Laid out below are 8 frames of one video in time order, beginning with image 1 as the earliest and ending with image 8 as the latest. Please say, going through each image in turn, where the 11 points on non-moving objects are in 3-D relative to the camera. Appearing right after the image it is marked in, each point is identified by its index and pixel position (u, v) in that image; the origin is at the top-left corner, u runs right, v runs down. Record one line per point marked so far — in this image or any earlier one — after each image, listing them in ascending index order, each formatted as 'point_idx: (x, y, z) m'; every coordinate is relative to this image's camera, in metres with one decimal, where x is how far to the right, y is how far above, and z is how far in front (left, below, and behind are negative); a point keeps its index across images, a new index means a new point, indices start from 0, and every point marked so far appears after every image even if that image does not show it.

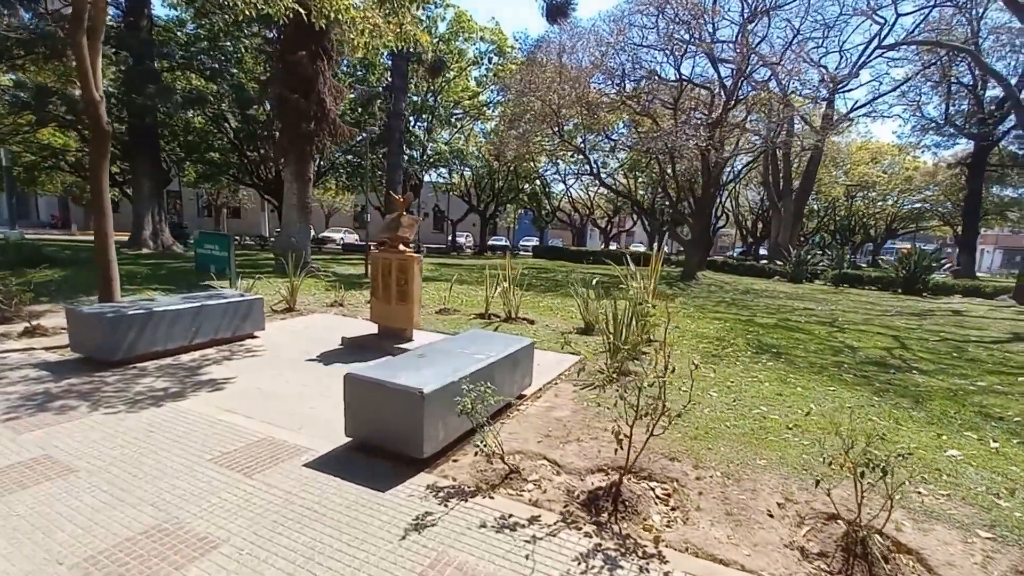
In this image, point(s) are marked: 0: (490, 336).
0: (-0.2, -0.4, +4.0) m
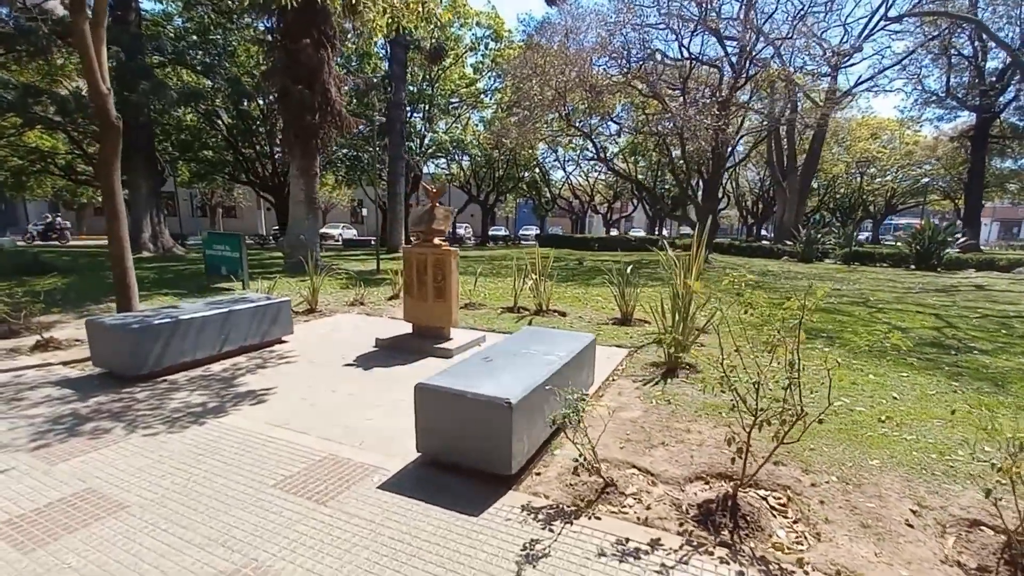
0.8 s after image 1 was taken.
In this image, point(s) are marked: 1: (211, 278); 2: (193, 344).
0: (+0.3, -0.3, +3.7) m
1: (-5.6, +0.2, +9.1) m
2: (-2.8, -0.5, +4.3) m
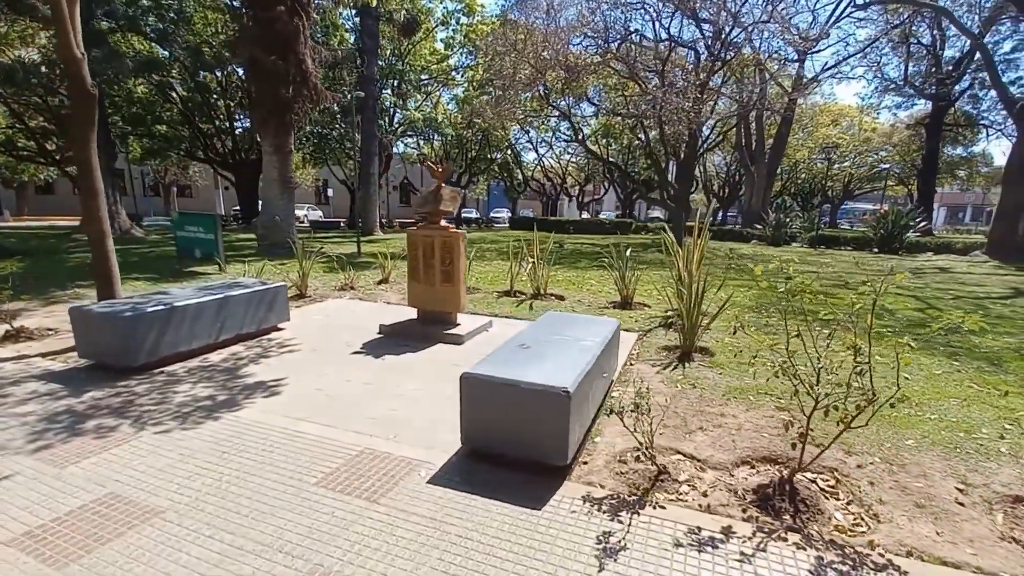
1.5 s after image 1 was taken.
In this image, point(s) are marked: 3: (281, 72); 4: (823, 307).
0: (+0.4, -0.2, +3.7) m
1: (-5.8, +0.4, +8.5) m
2: (-2.6, -0.4, +4.0) m
3: (-4.5, +4.3, +9.6) m
4: (+4.2, -0.2, +6.5) m
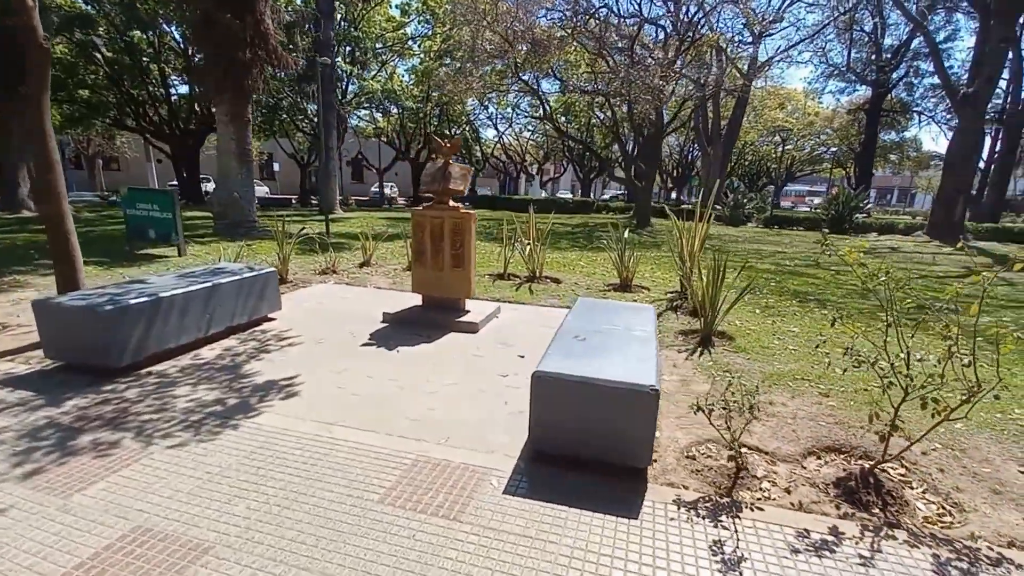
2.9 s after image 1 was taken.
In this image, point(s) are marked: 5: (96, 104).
0: (+0.7, -0.1, +3.5) m
1: (-6.0, +0.7, +7.7) m
2: (-2.4, -0.3, +3.5) m
3: (-4.9, +4.6, +8.7) m
4: (+4.1, 0.0, +6.7) m
5: (-14.5, +6.5, +17.3) m
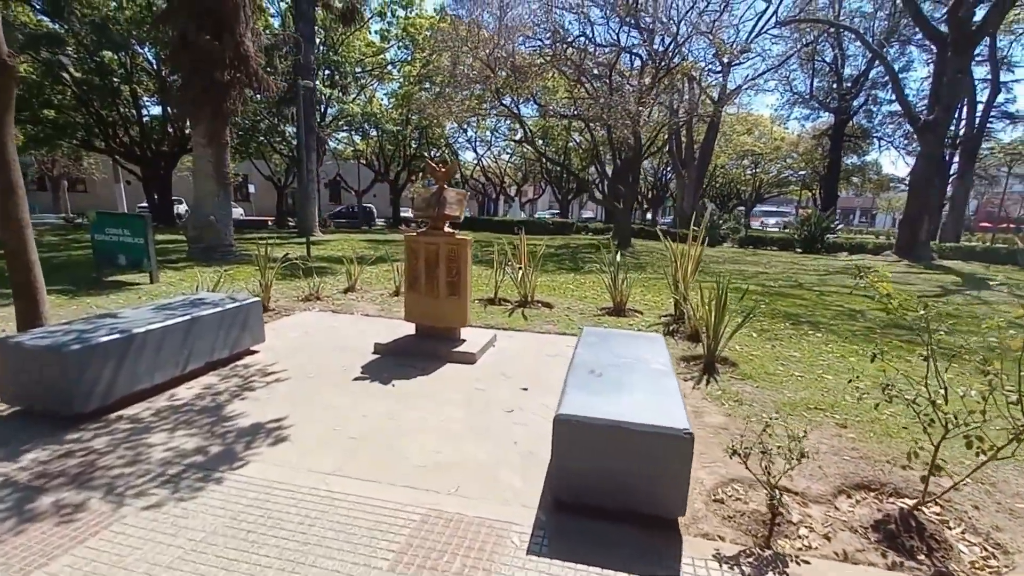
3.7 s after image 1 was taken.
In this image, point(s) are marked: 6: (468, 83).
0: (+0.7, -0.3, +3.3) m
1: (-6.2, +0.2, +7.3) m
2: (-2.4, -0.5, +3.2) m
3: (-5.2, +4.1, +8.5) m
4: (+4.0, -0.3, +6.7) m
5: (-15.2, +5.6, +16.7) m
6: (-1.8, +6.6, +16.1) m
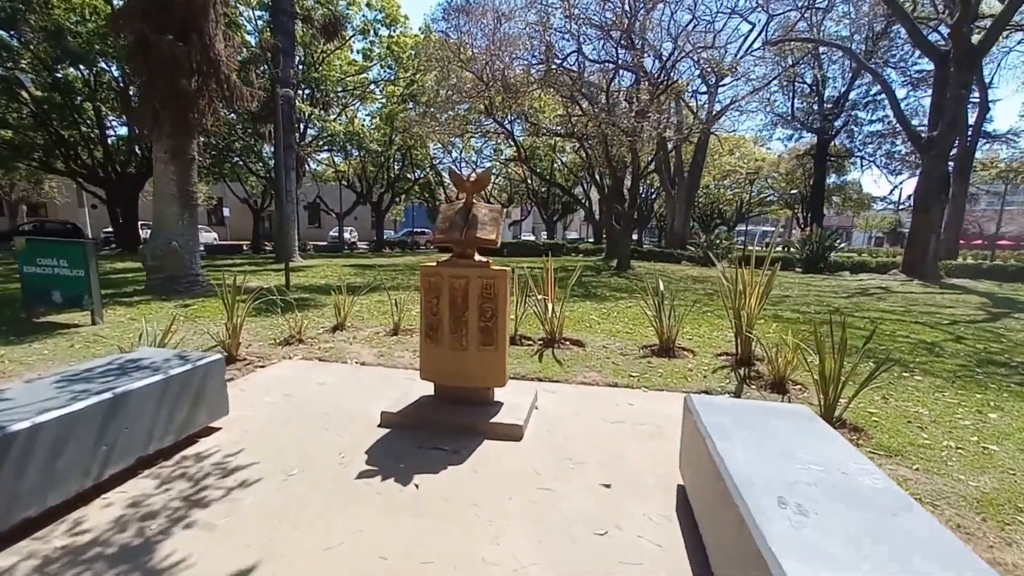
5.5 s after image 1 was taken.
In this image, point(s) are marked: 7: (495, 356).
0: (+1.1, -0.6, +2.3) m
1: (-5.9, -0.3, +6.0) m
2: (-2.0, -0.8, +2.1) m
3: (-5.0, +3.5, +7.4) m
4: (+4.2, -0.6, +5.8) m
5: (-15.4, +4.6, +15.3) m
6: (-2.0, +5.7, +15.3) m
7: (-0.1, -0.4, +3.2) m
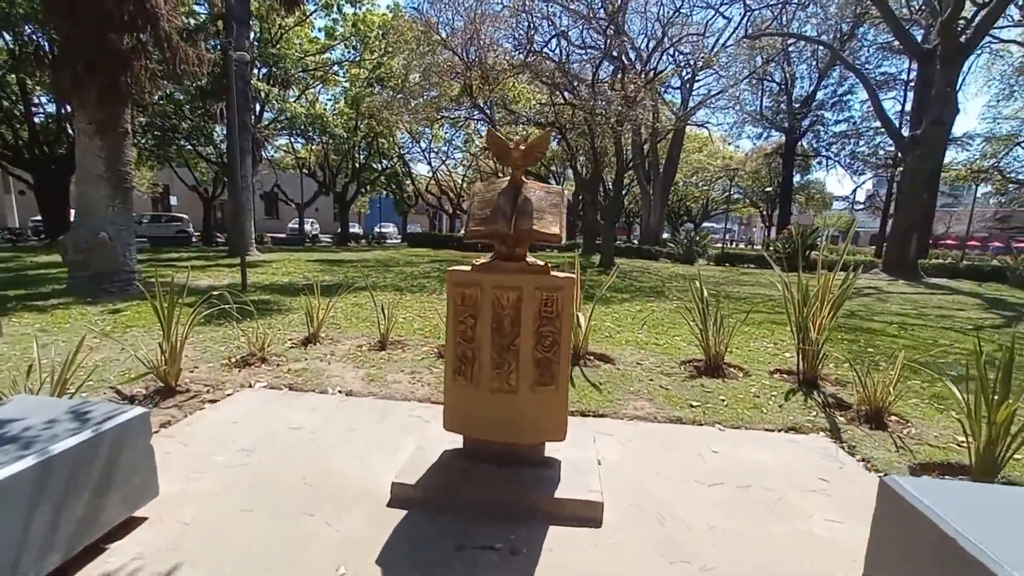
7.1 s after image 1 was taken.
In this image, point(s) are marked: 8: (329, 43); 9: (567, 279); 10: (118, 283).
0: (+1.5, -0.7, +1.5) m
1: (-5.8, -0.3, +4.6) m
2: (-1.6, -0.9, +1.0) m
3: (-5.0, +3.5, +6.1) m
4: (+4.3, -0.7, +5.2) m
5: (-15.9, +4.7, +13.1) m
6: (-2.6, +5.8, +14.1) m
7: (+0.2, -0.5, +2.3) m
8: (-7.1, +9.8, +19.4) m
9: (+0.2, 0.0, +2.2) m
10: (-5.8, +0.1, +7.2) m
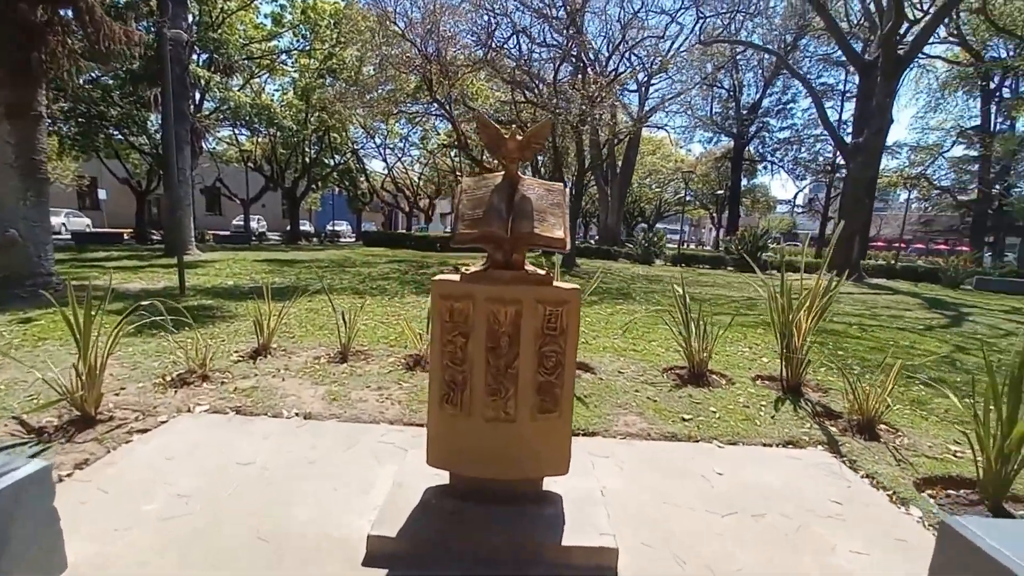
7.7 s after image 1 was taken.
0: (+1.5, -0.7, +1.3) m
1: (-6.0, -0.4, +3.8) m
2: (-1.5, -0.9, +0.5) m
3: (-5.3, +3.5, +5.3) m
4: (+4.1, -0.7, +5.2) m
5: (-16.9, +4.6, +11.3) m
6: (-3.7, +5.8, +13.5) m
7: (+0.2, -0.6, +2.0) m
8: (-8.6, +9.8, +18.4) m
9: (+0.2, 0.0, +1.9) m
10: (-6.2, 0.0, +6.3) m
